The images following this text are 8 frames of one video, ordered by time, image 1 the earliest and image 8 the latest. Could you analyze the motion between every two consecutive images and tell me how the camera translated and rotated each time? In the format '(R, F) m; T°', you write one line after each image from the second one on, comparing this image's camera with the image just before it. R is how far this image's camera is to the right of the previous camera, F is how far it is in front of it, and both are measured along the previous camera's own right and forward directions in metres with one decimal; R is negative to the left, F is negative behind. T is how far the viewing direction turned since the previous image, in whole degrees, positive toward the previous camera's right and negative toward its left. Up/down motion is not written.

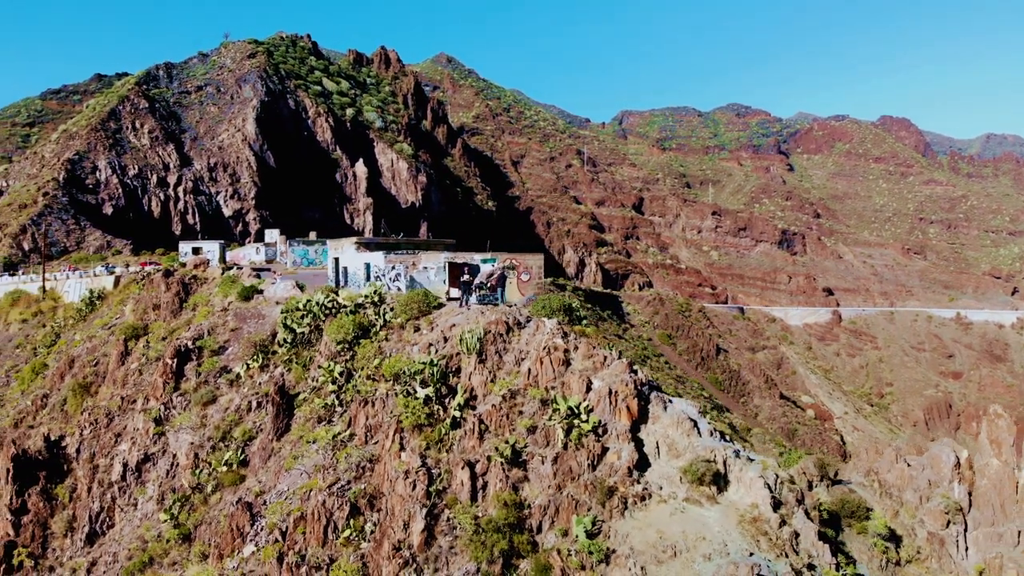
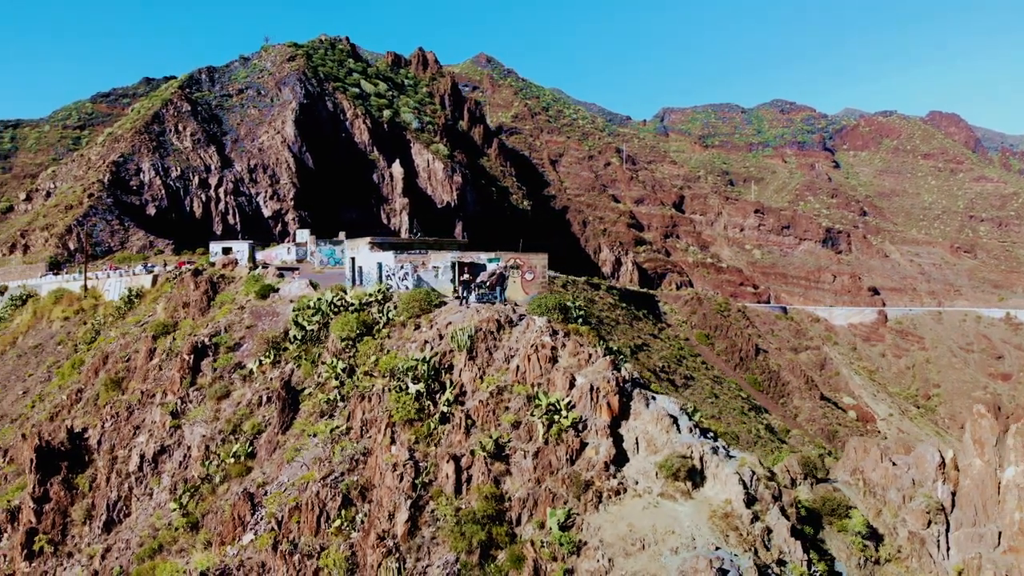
(+0.9, -0.3) m; -3°
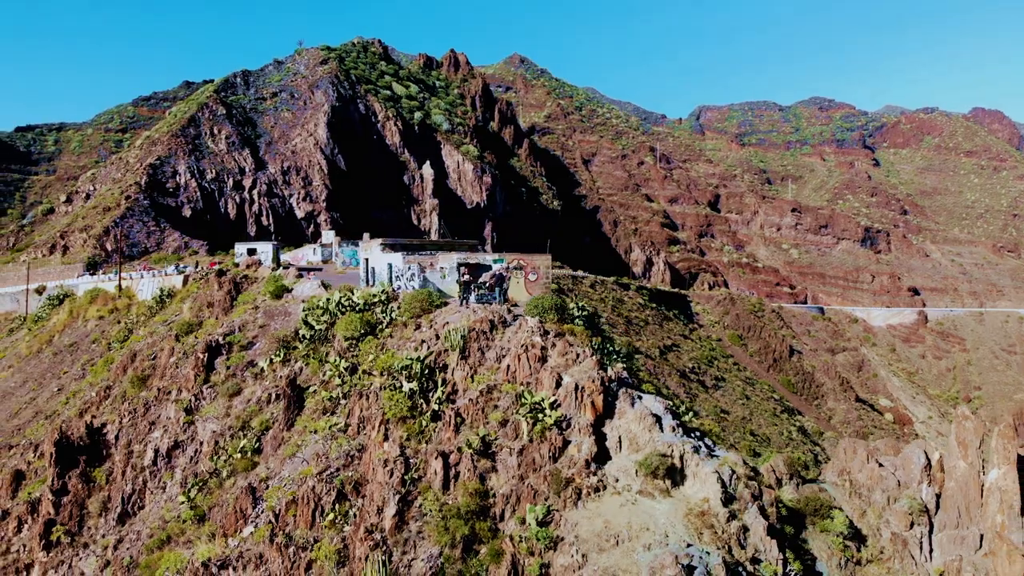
(+0.8, -0.2) m; -2°
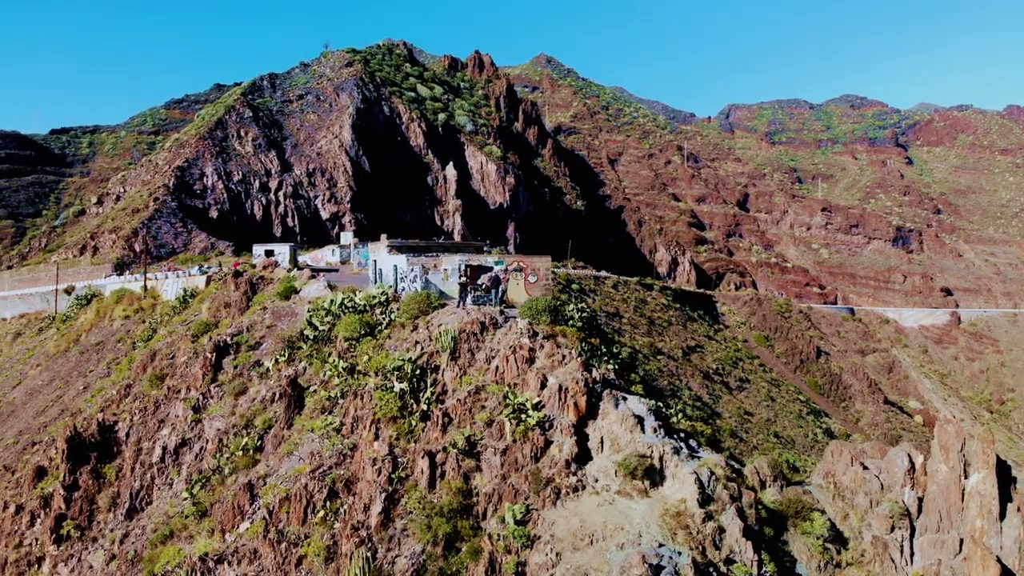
(+0.7, -0.2) m; -2°
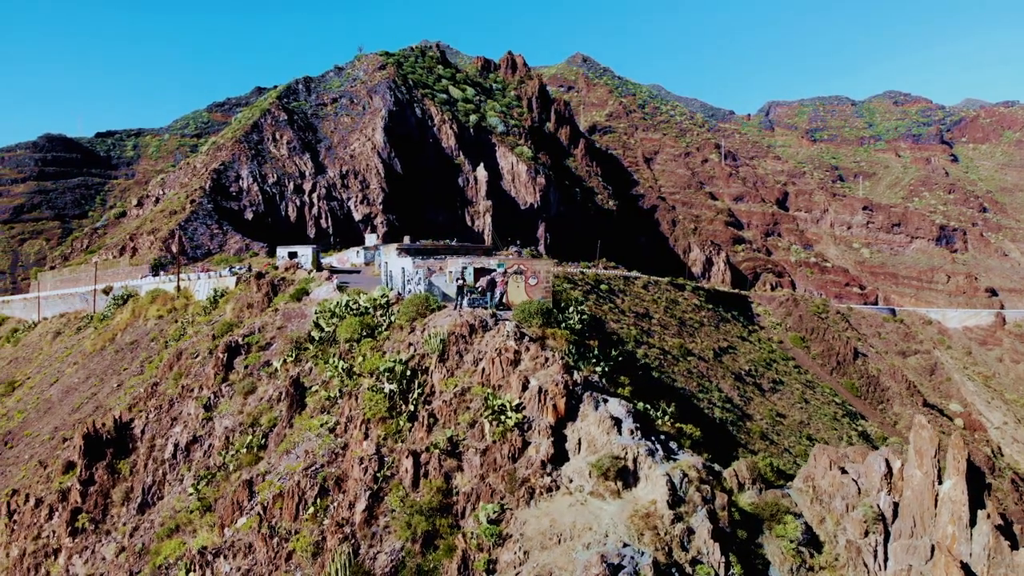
(+0.9, -0.3) m; -3°
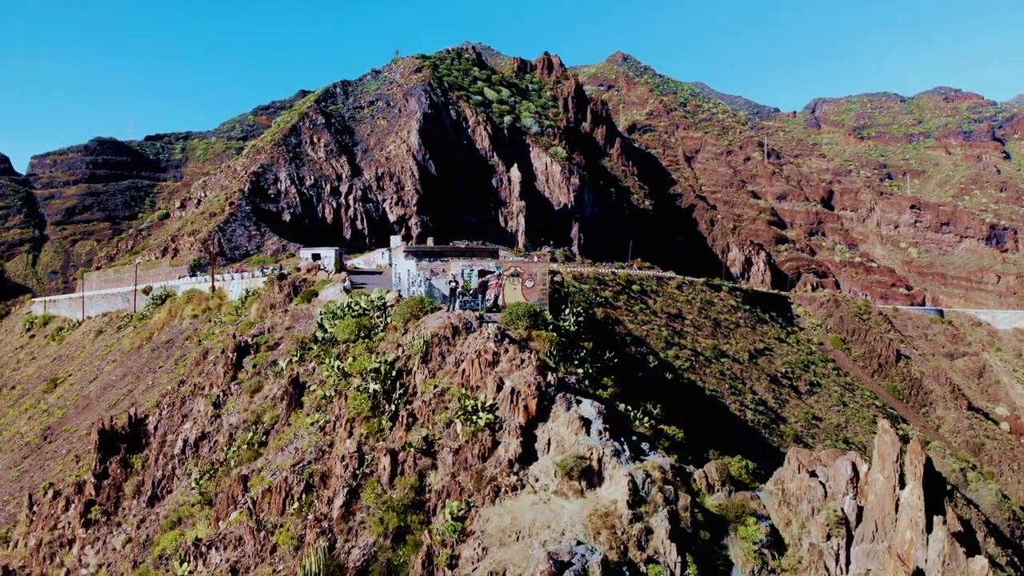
(+1.1, -0.3) m; -3°
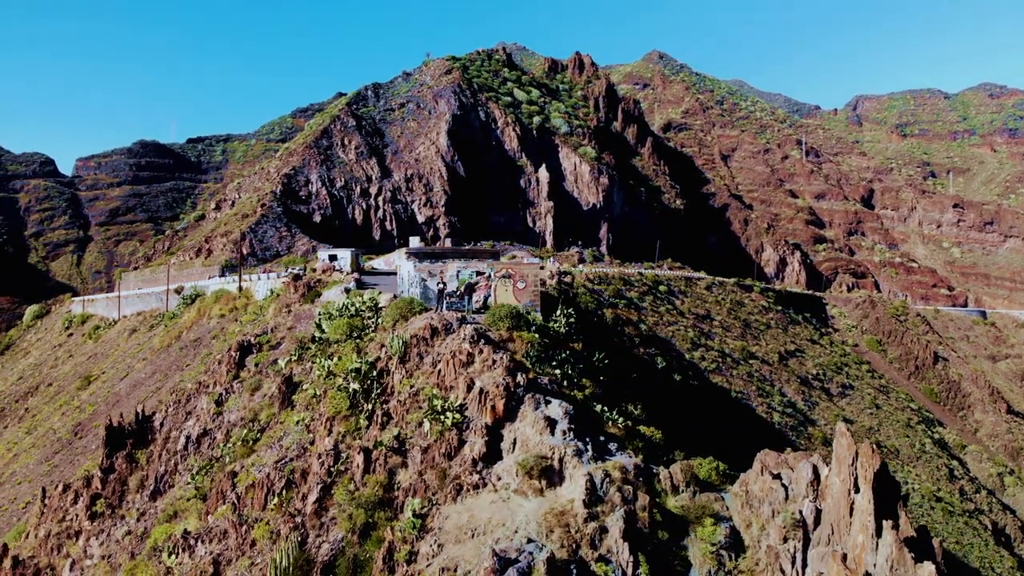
(+1.1, -0.2) m; -2°
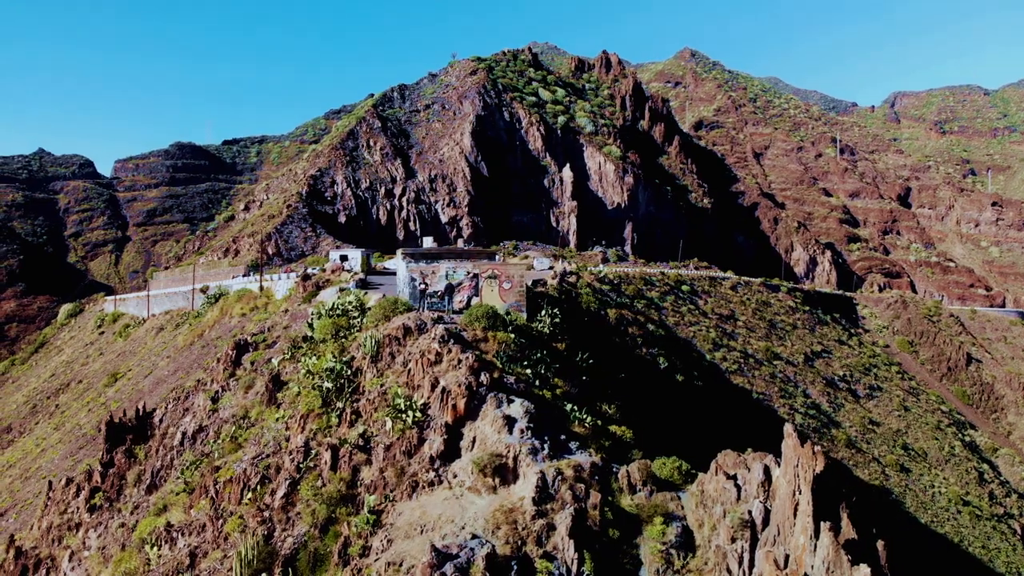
(+1.2, -0.2) m; -2°
